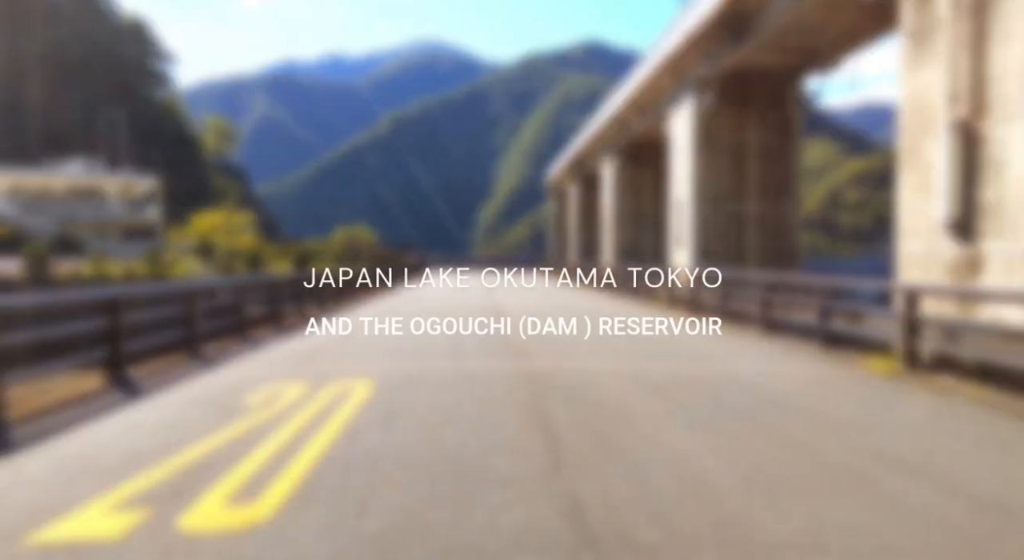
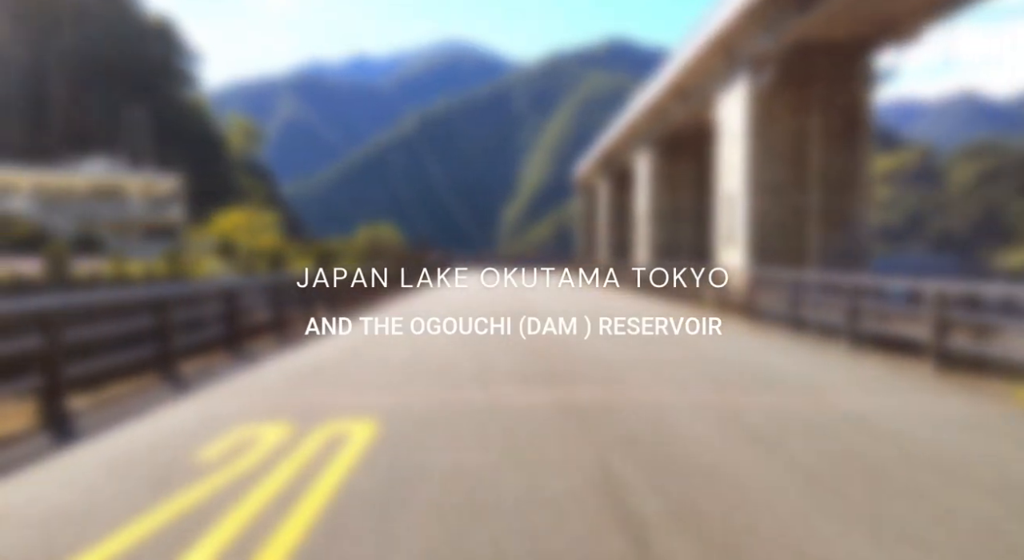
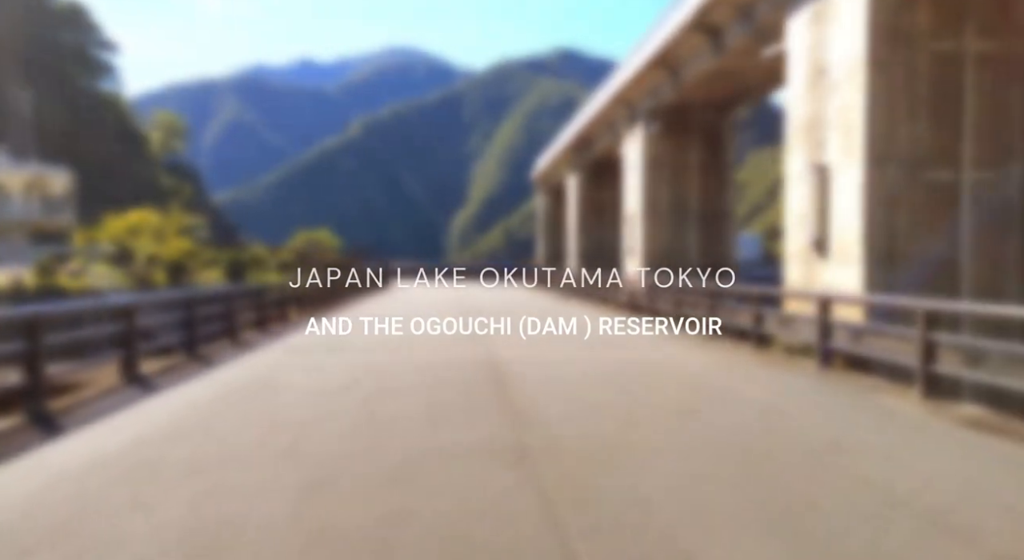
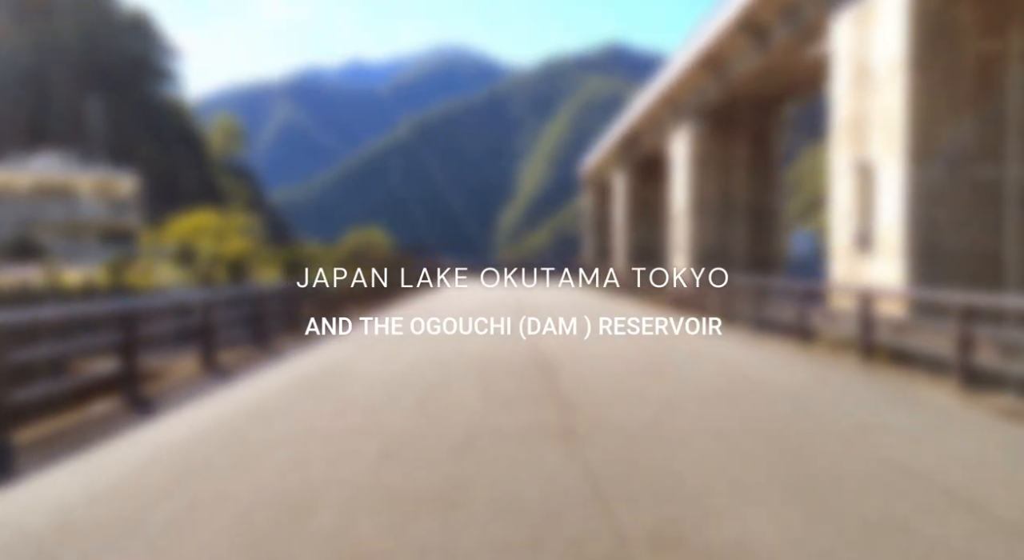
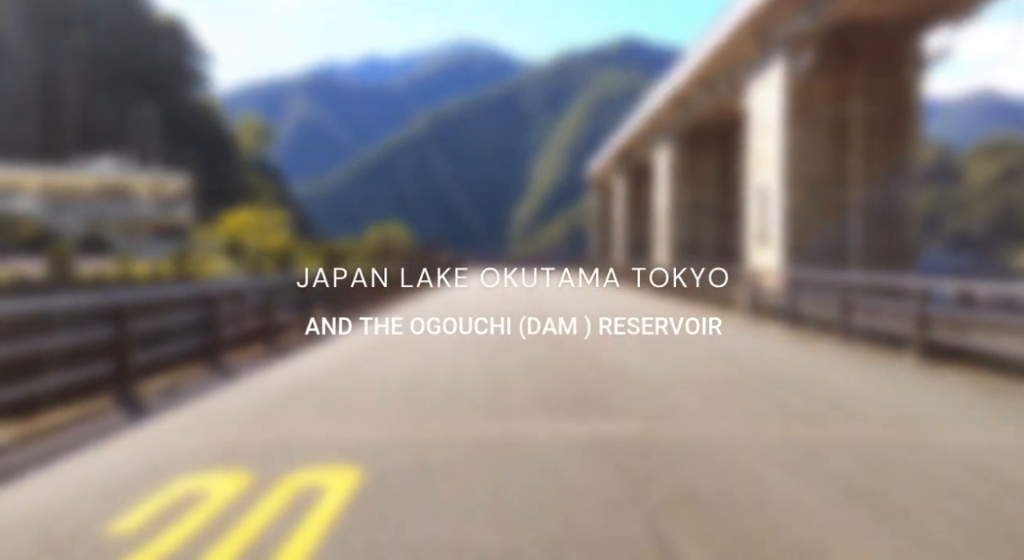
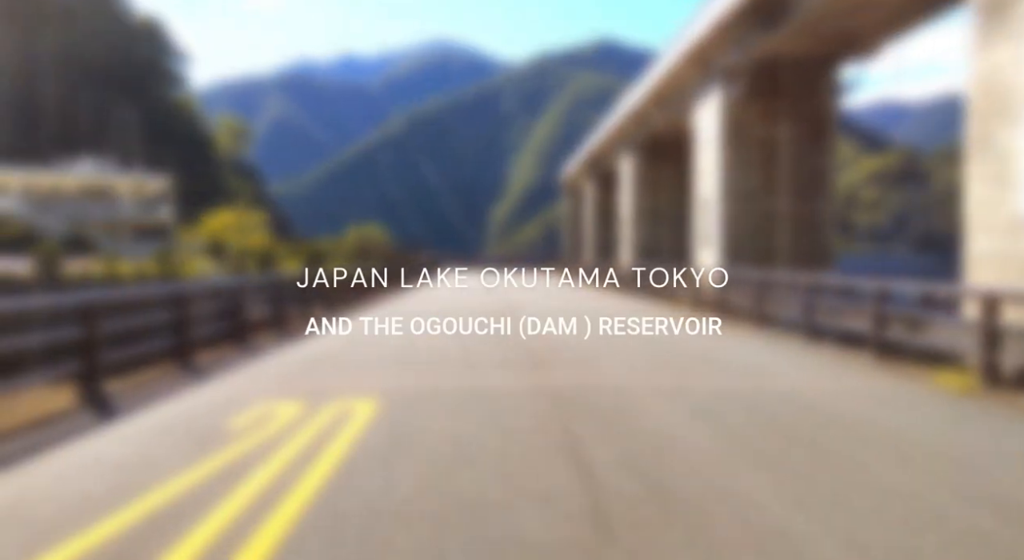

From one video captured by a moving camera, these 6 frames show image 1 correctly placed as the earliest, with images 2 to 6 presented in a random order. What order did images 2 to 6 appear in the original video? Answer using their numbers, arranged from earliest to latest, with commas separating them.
6, 2, 5, 4, 3
